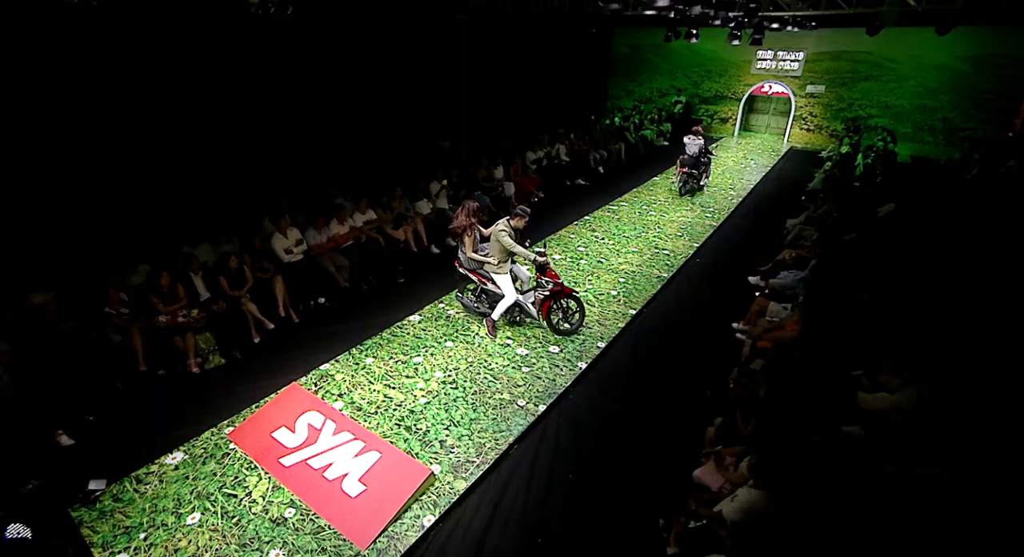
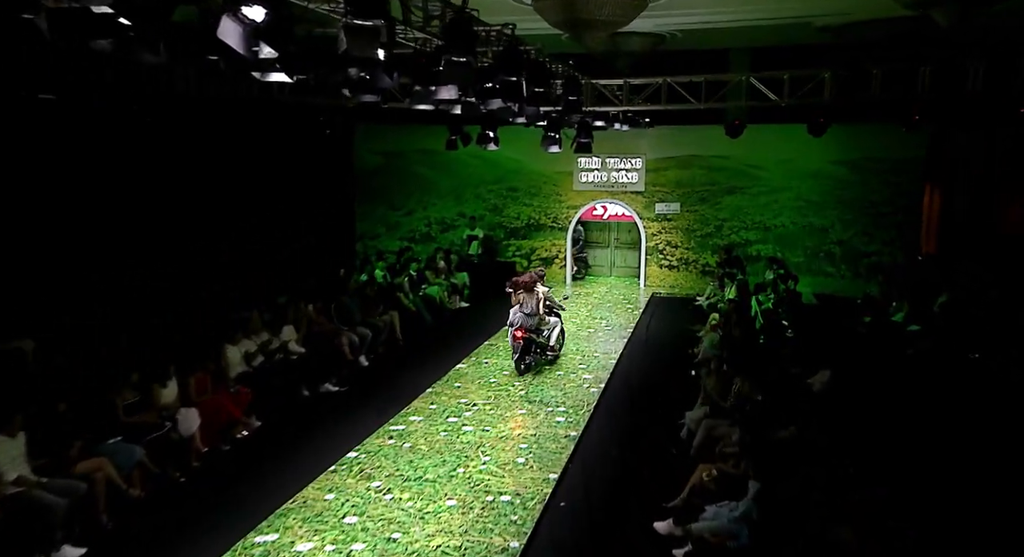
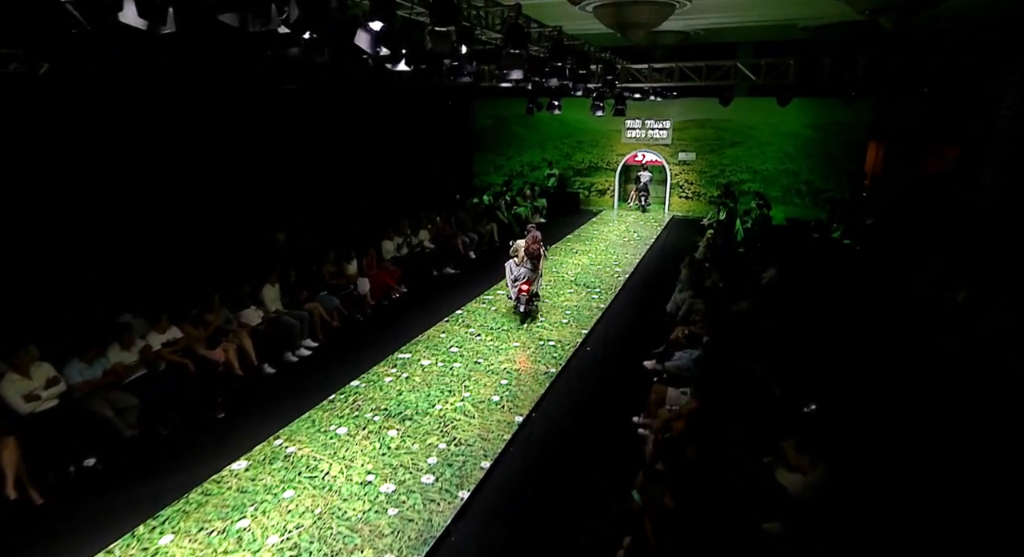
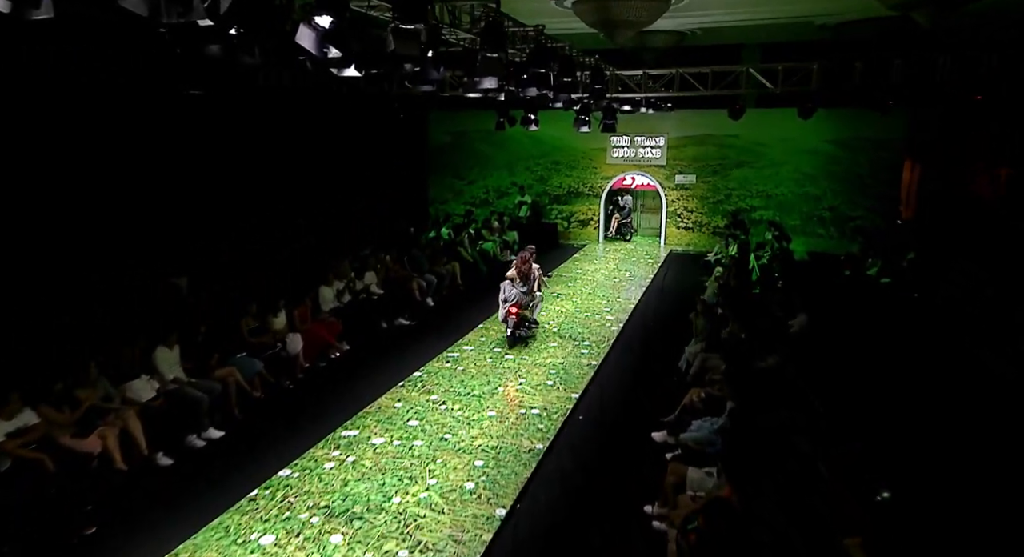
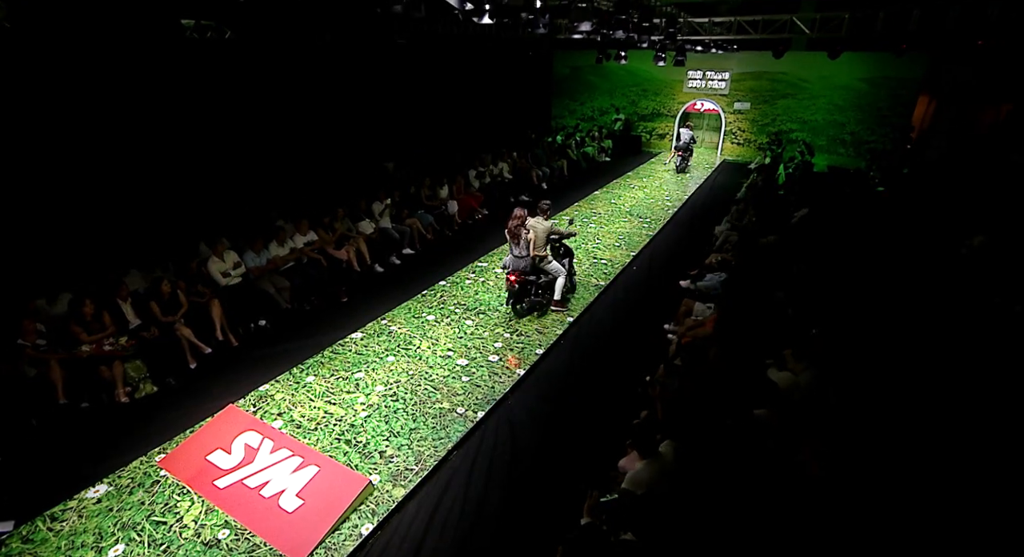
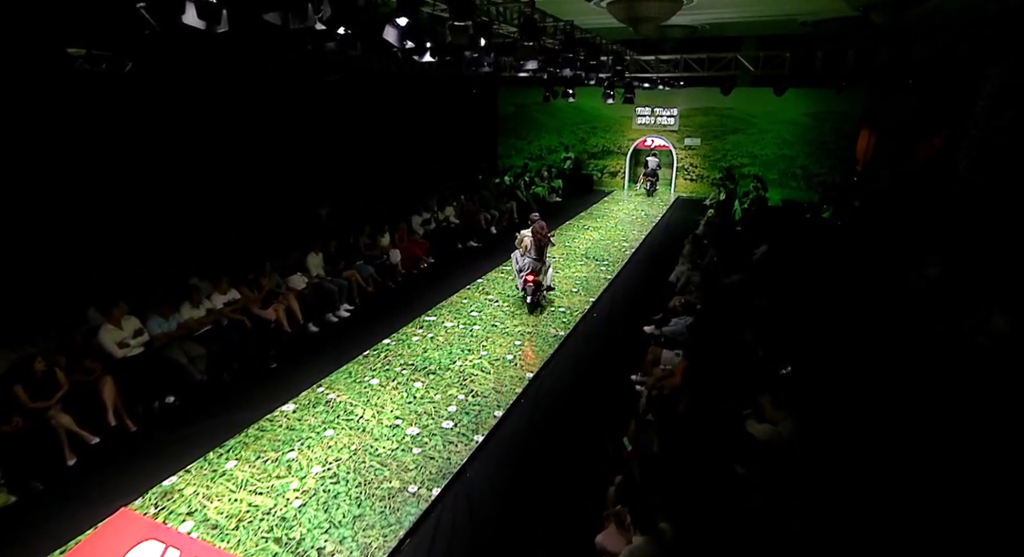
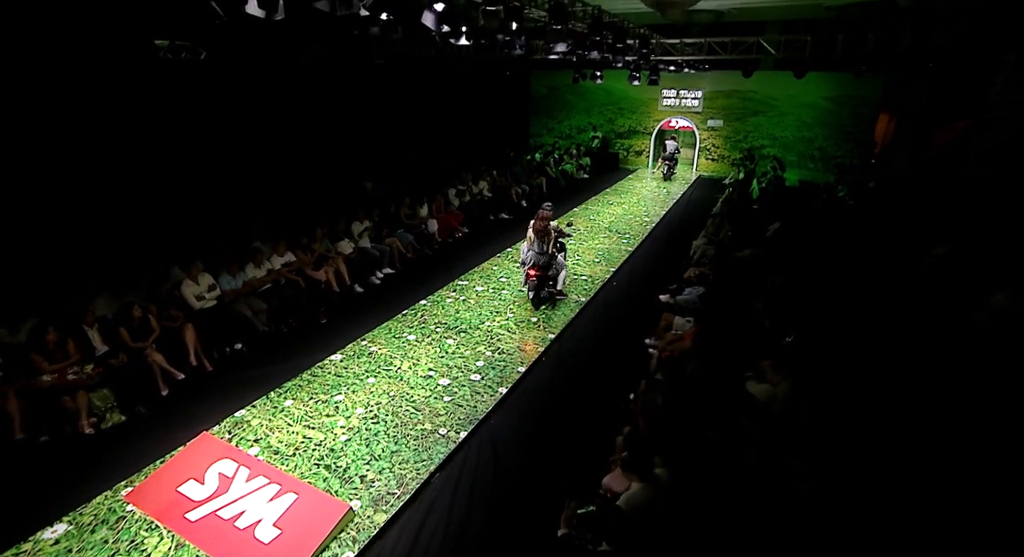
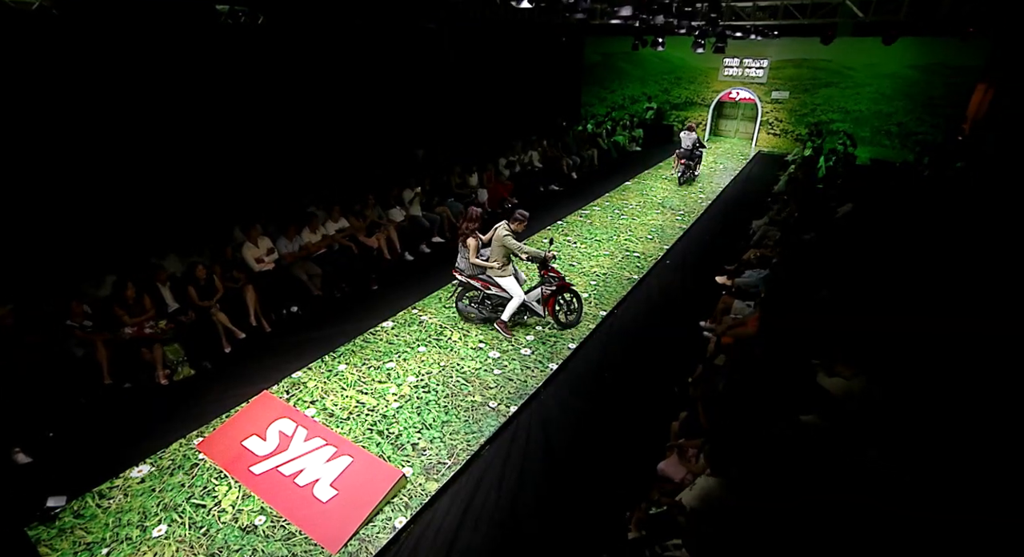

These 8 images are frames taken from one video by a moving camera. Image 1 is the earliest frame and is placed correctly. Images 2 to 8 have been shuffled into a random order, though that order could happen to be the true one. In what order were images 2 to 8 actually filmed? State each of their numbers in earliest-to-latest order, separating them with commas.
8, 5, 7, 6, 3, 4, 2
